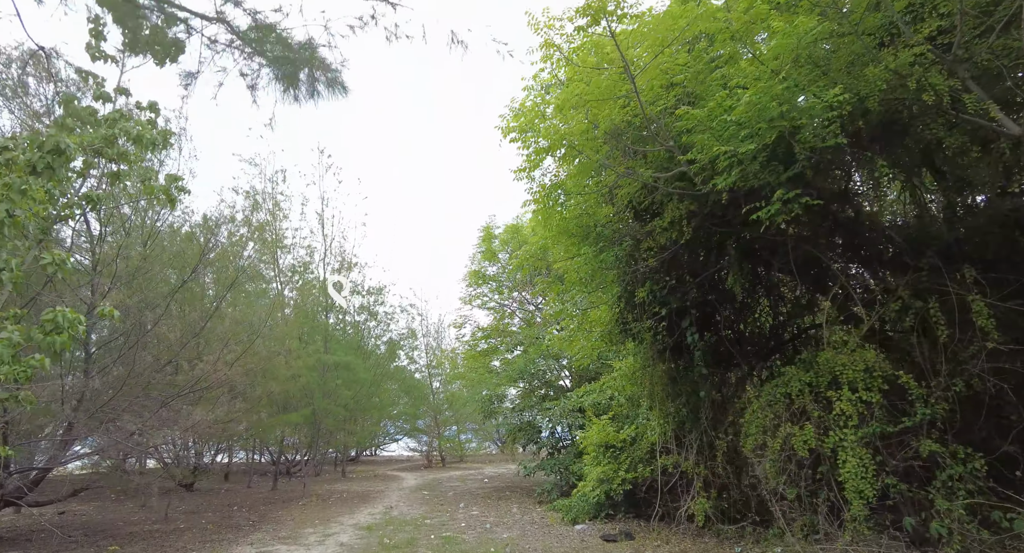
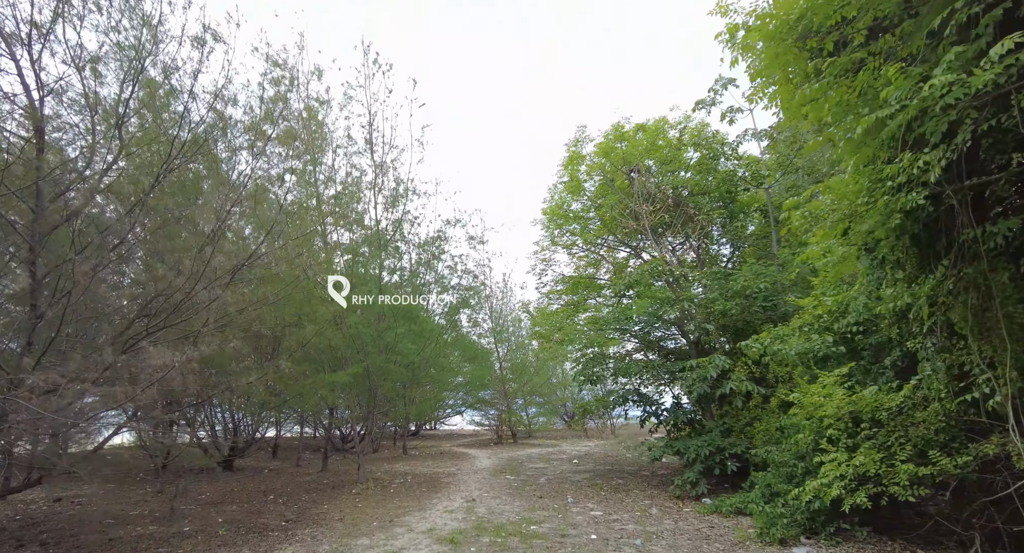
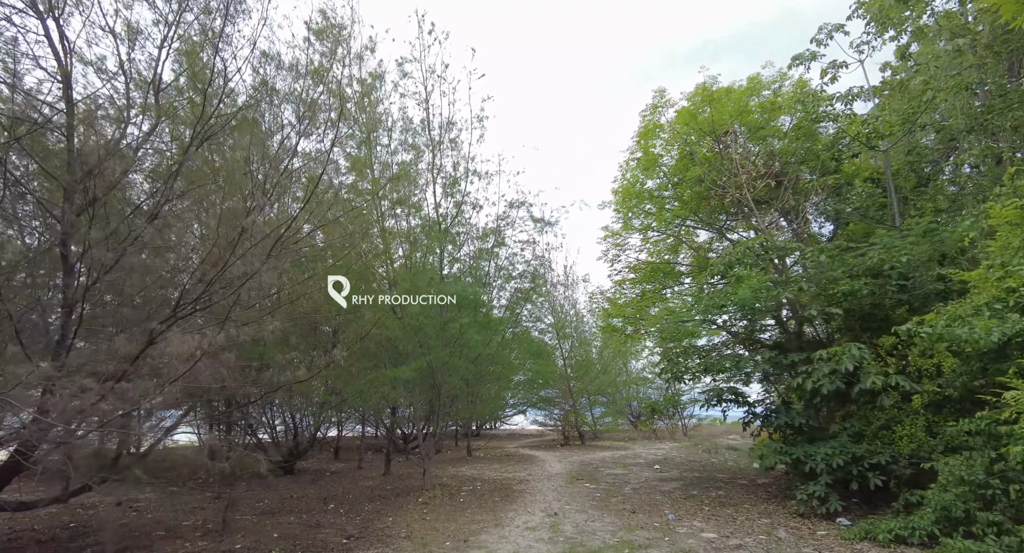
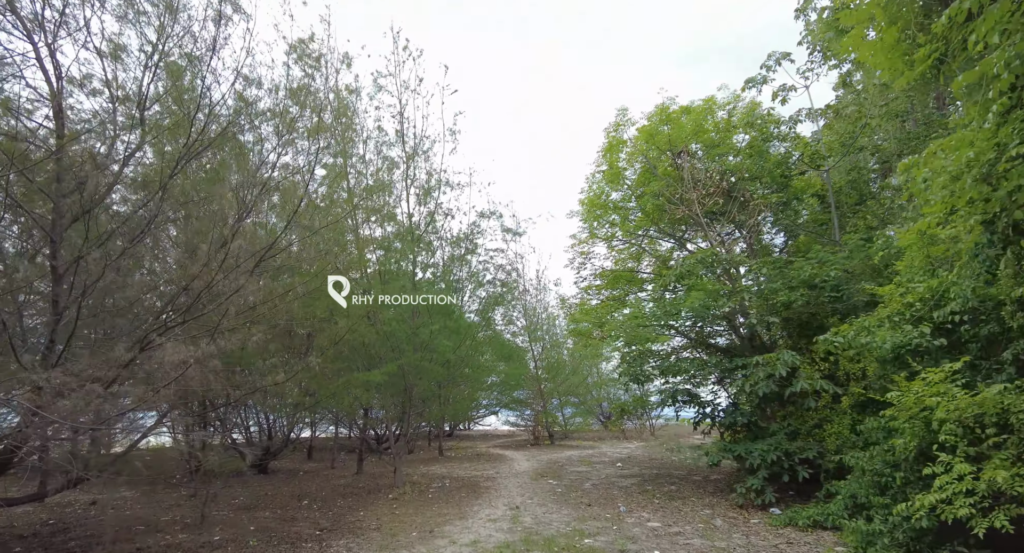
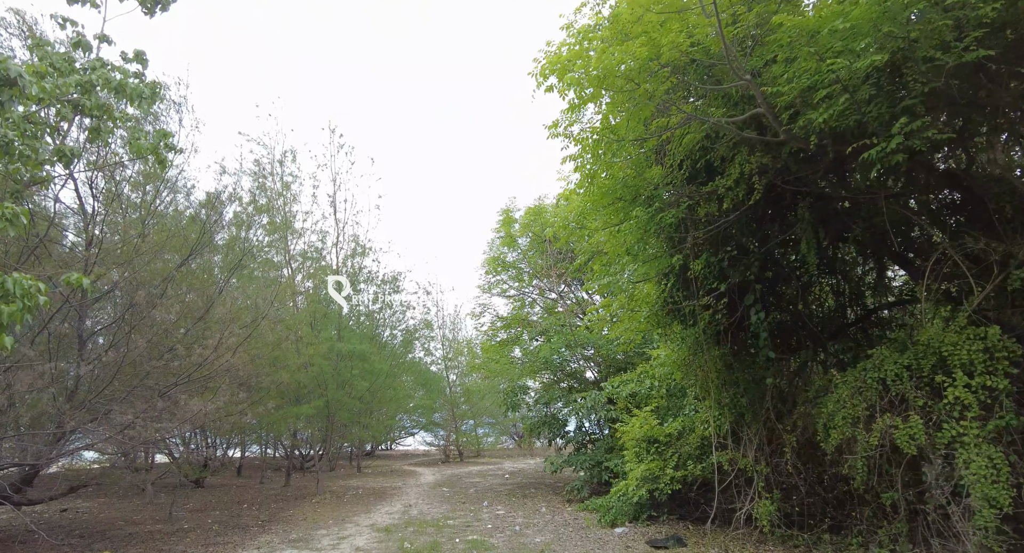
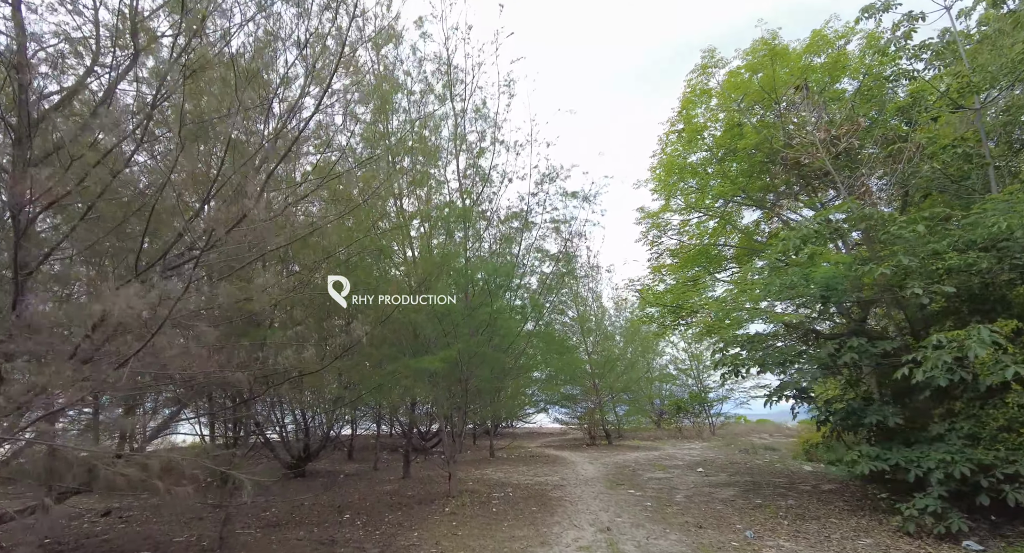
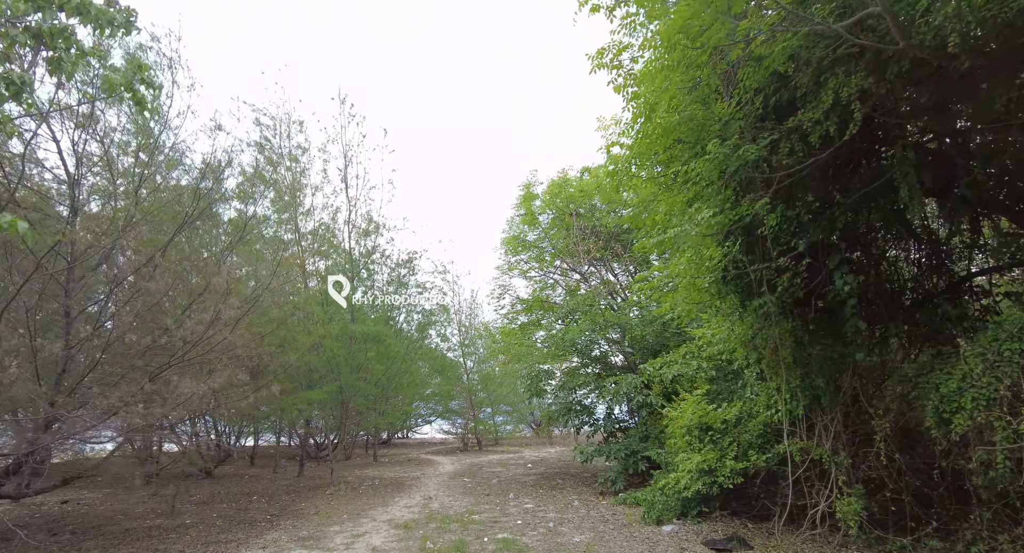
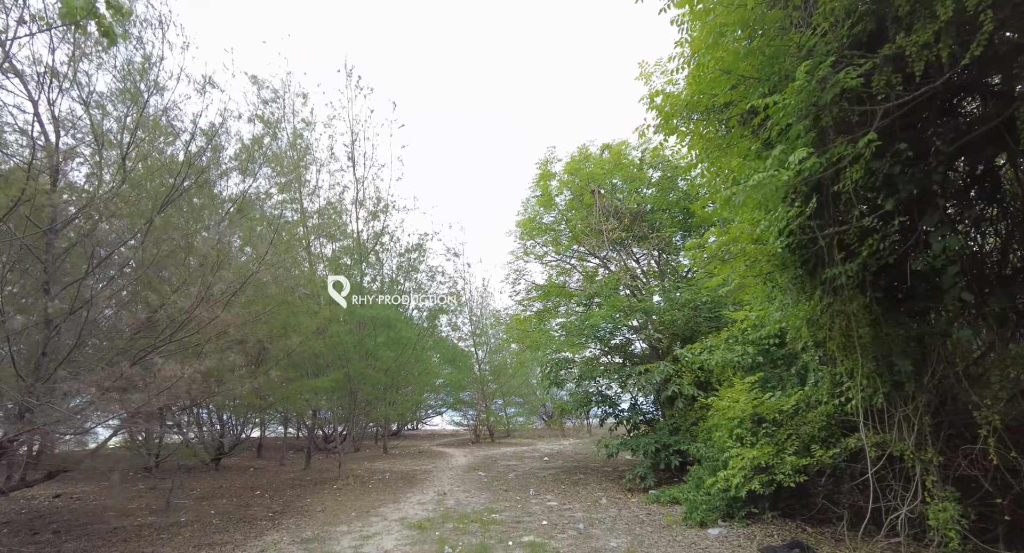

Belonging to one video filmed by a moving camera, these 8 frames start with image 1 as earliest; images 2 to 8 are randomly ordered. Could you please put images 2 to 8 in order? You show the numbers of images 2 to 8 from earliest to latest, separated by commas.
5, 7, 8, 2, 4, 3, 6
